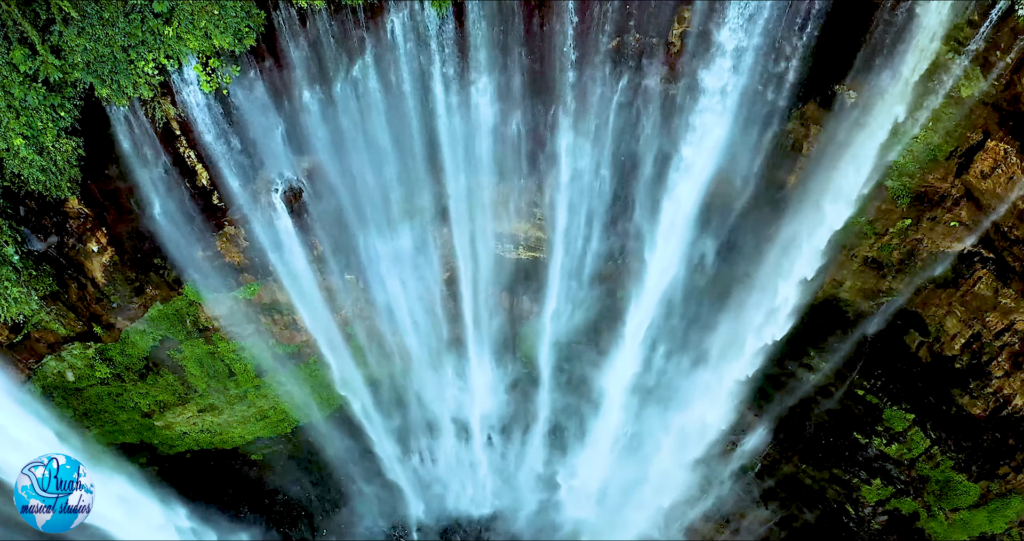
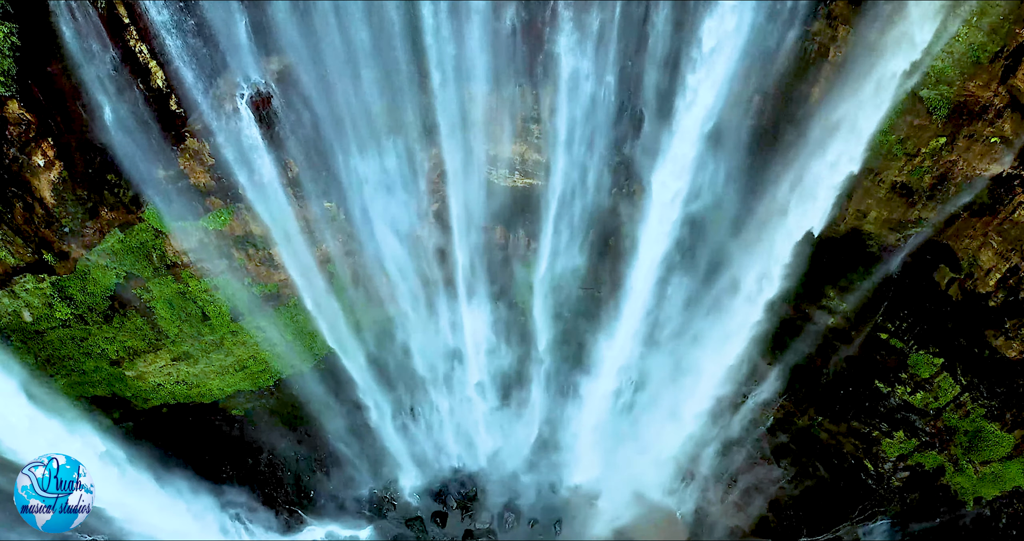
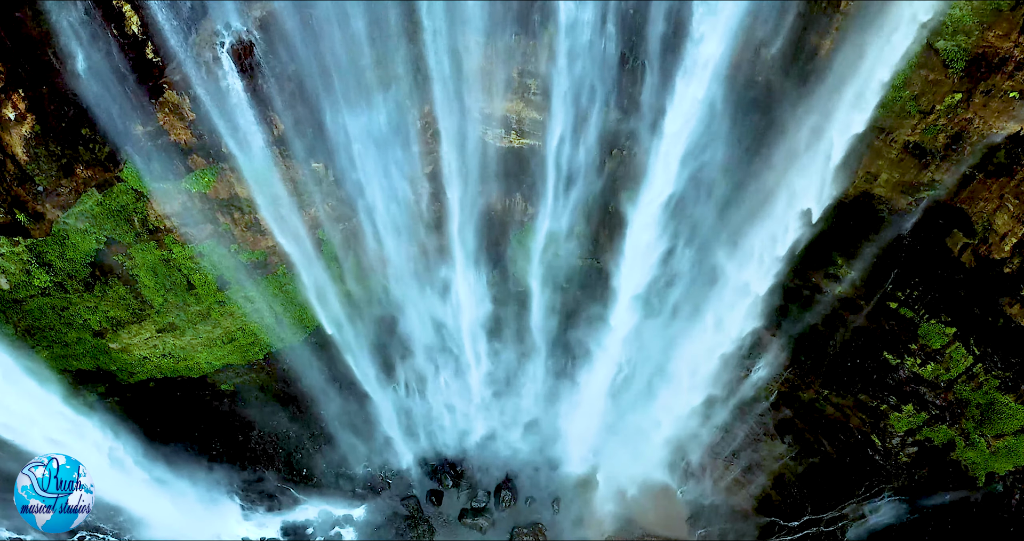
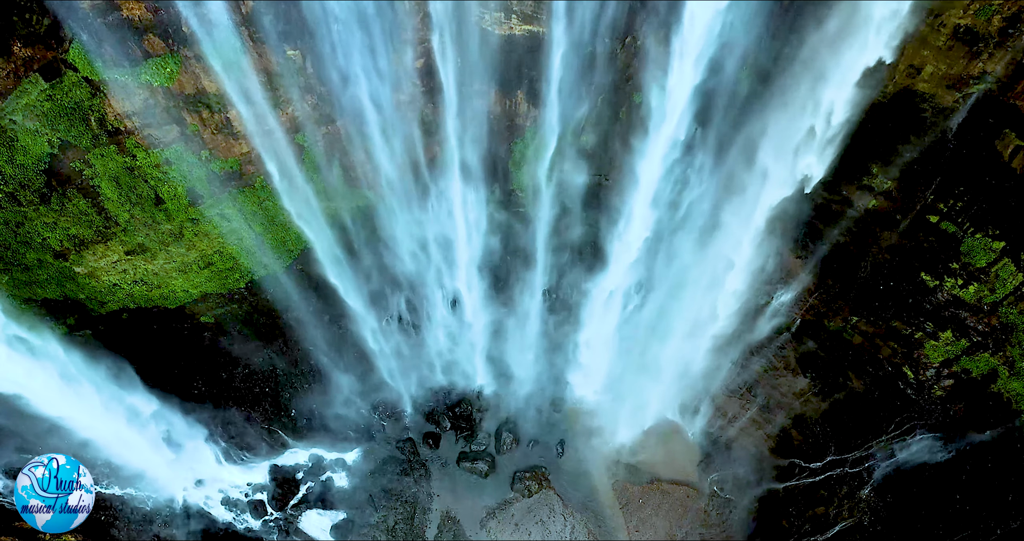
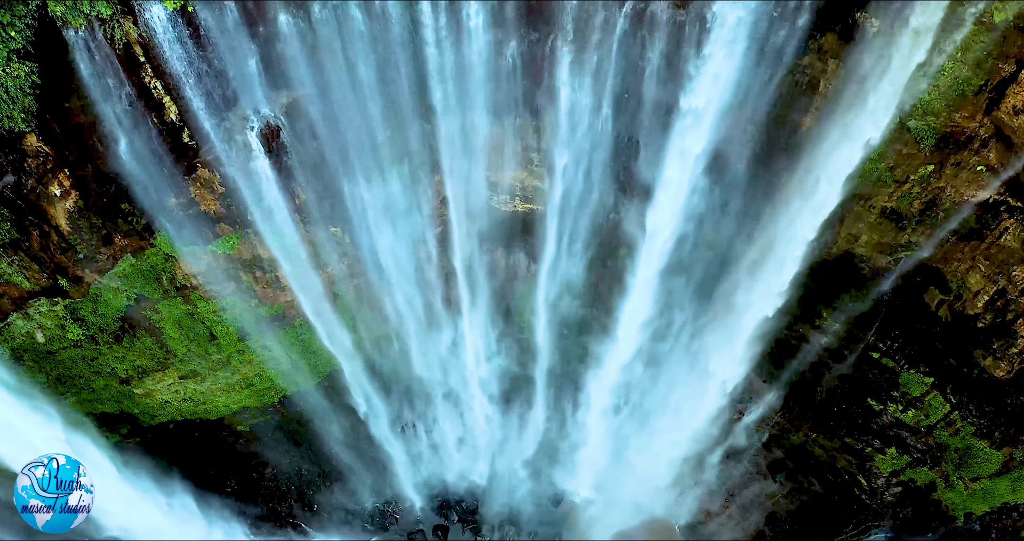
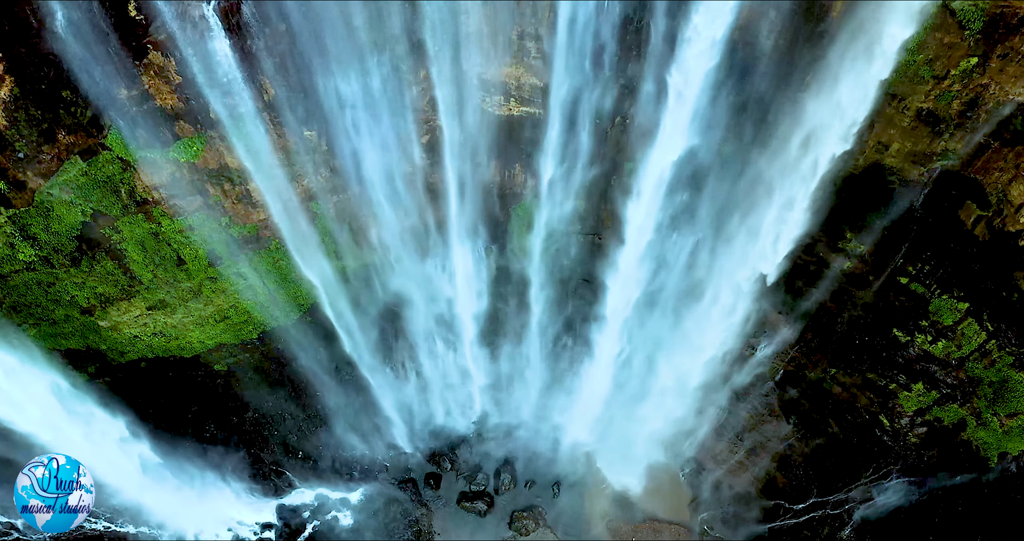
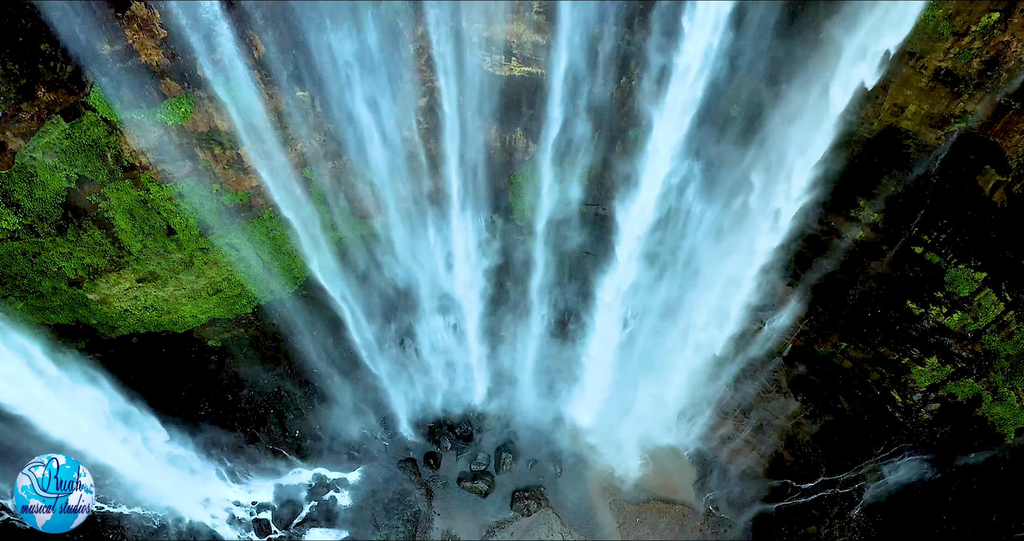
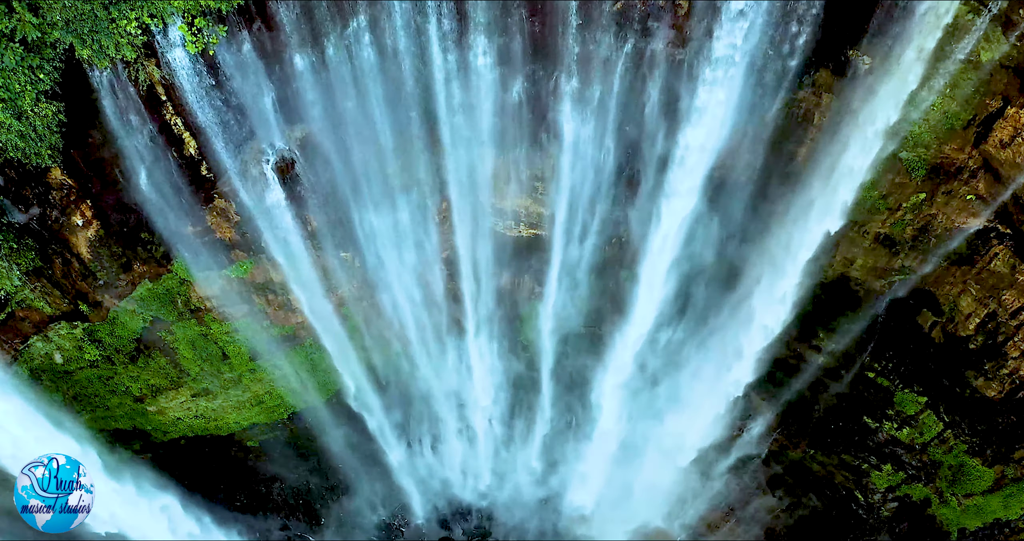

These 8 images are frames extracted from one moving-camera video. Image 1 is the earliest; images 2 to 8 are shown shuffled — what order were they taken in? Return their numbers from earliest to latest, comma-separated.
8, 5, 2, 3, 6, 7, 4
